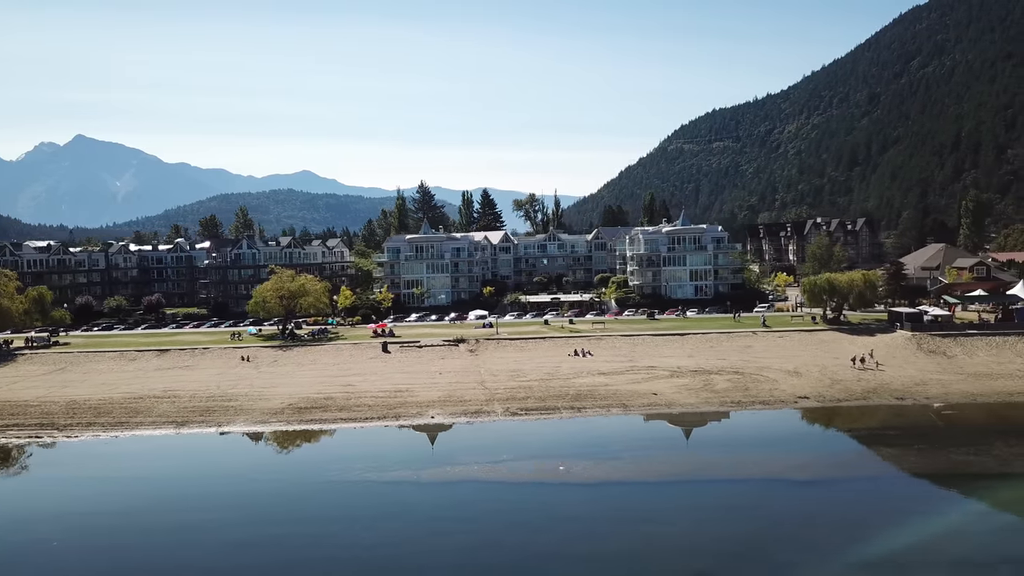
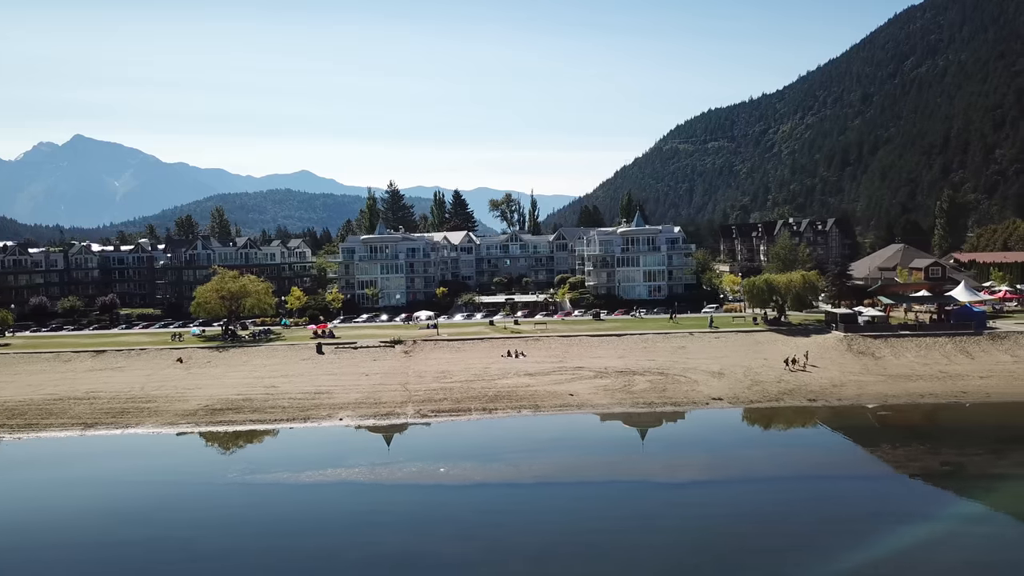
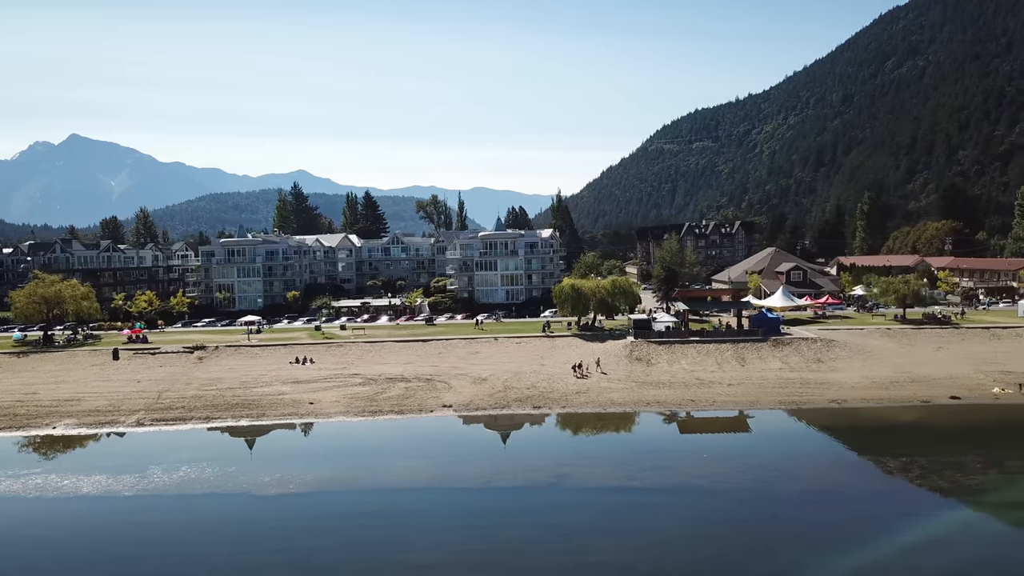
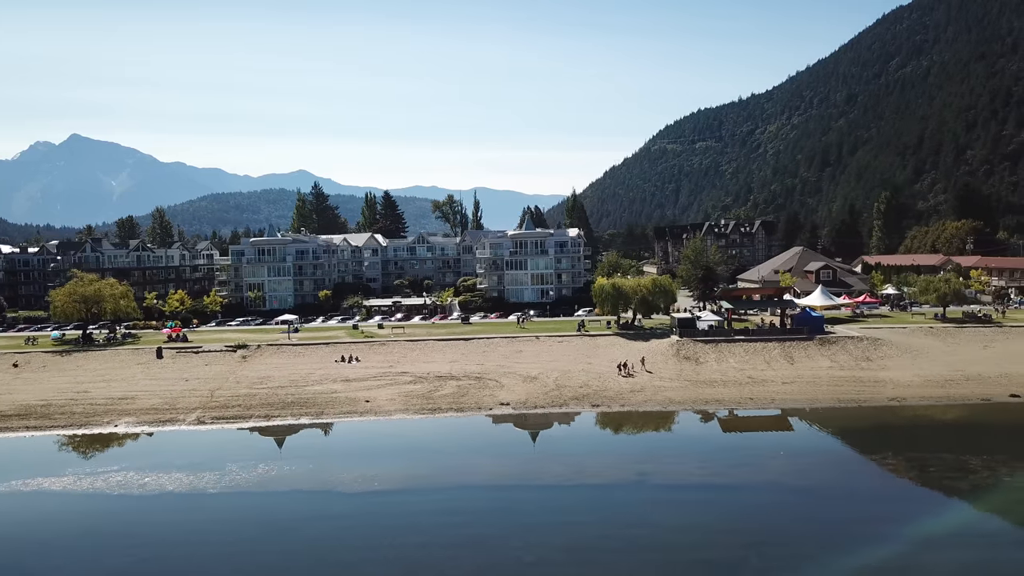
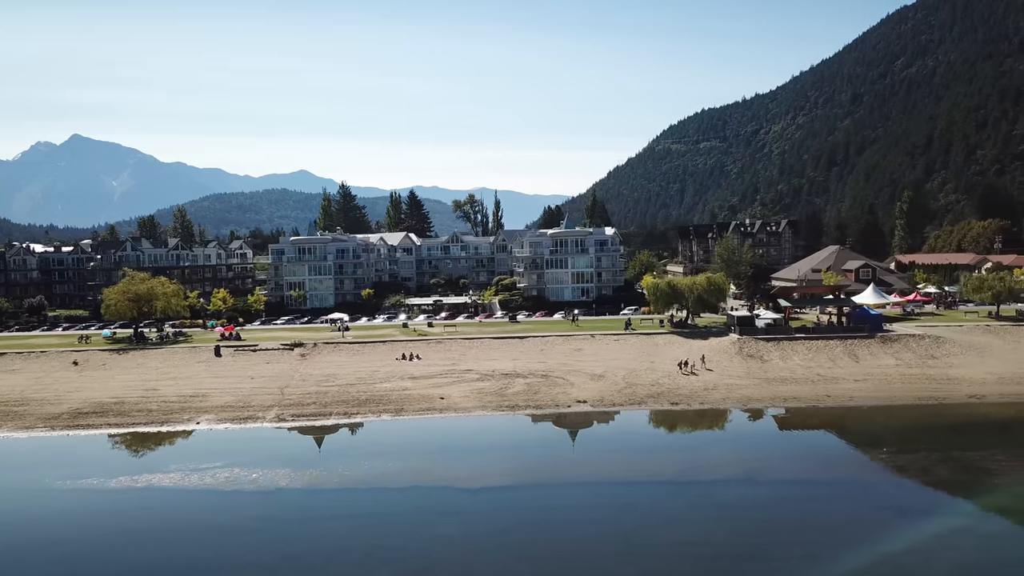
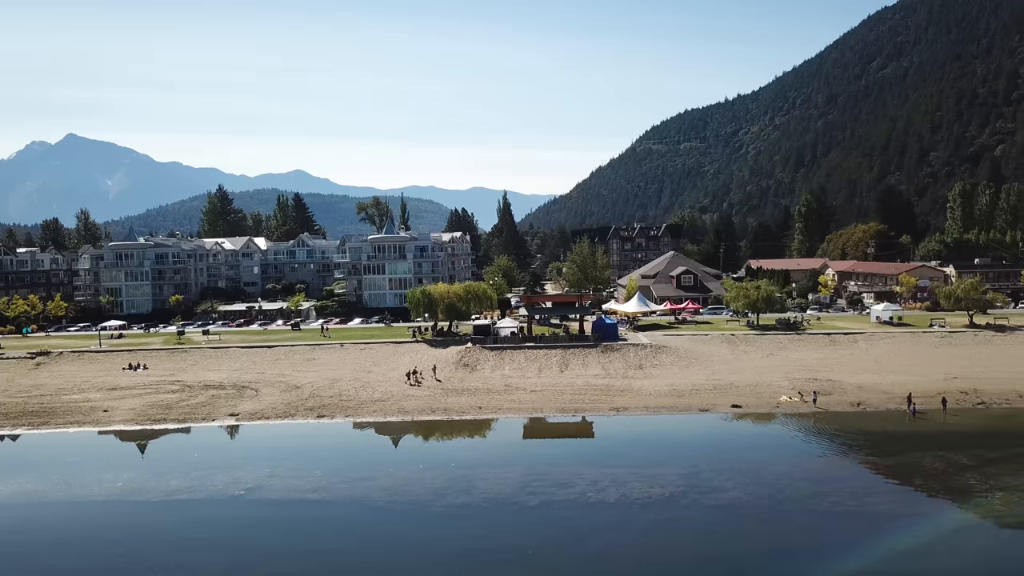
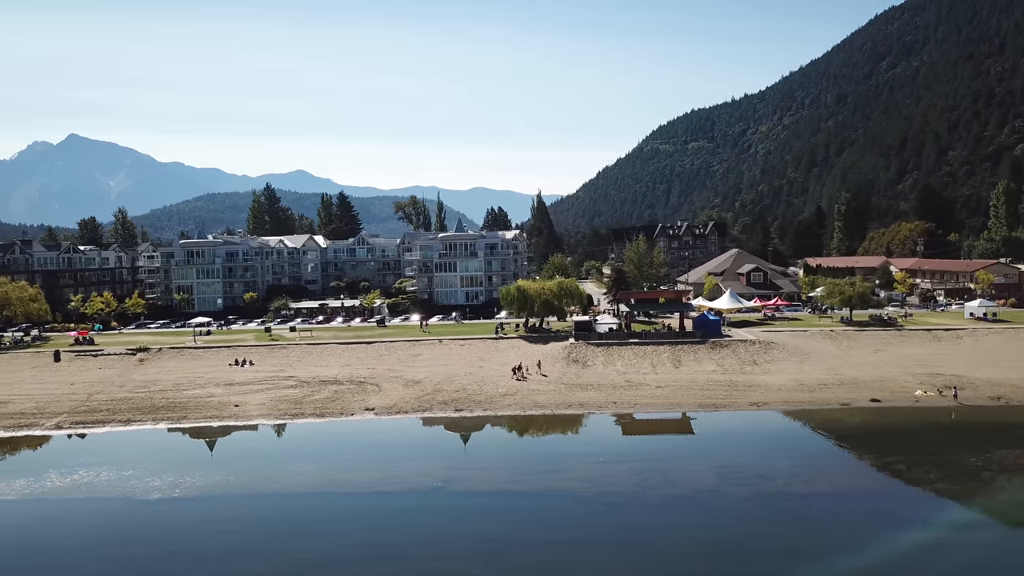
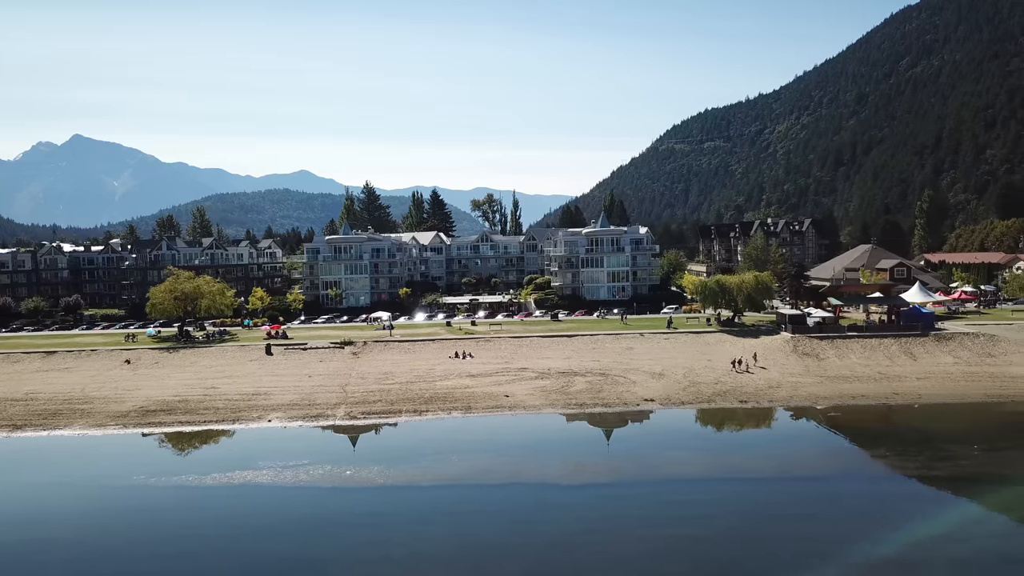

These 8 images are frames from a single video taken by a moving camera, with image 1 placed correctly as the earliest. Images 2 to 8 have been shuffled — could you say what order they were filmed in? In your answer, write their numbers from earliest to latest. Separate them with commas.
2, 8, 5, 4, 3, 7, 6
